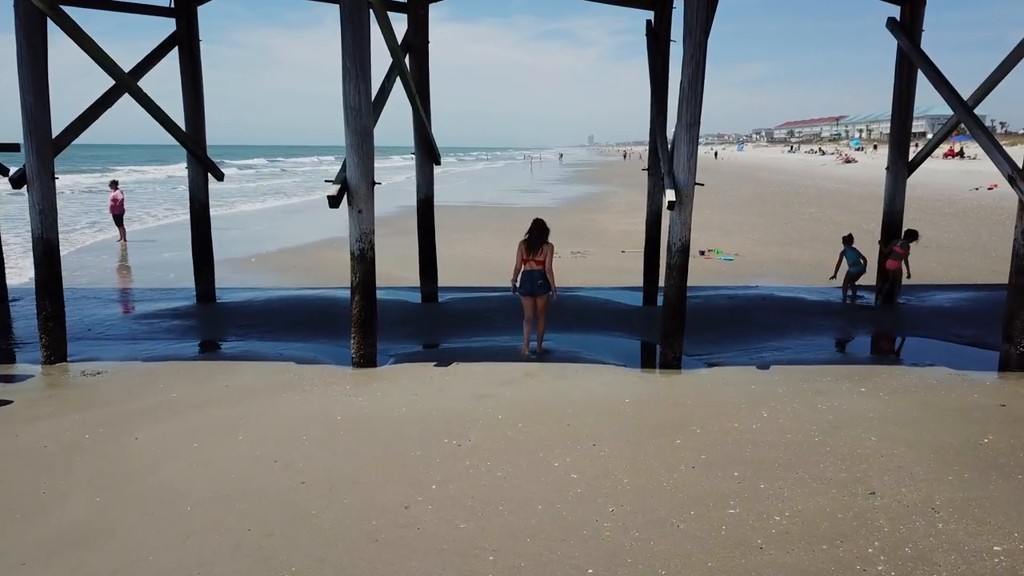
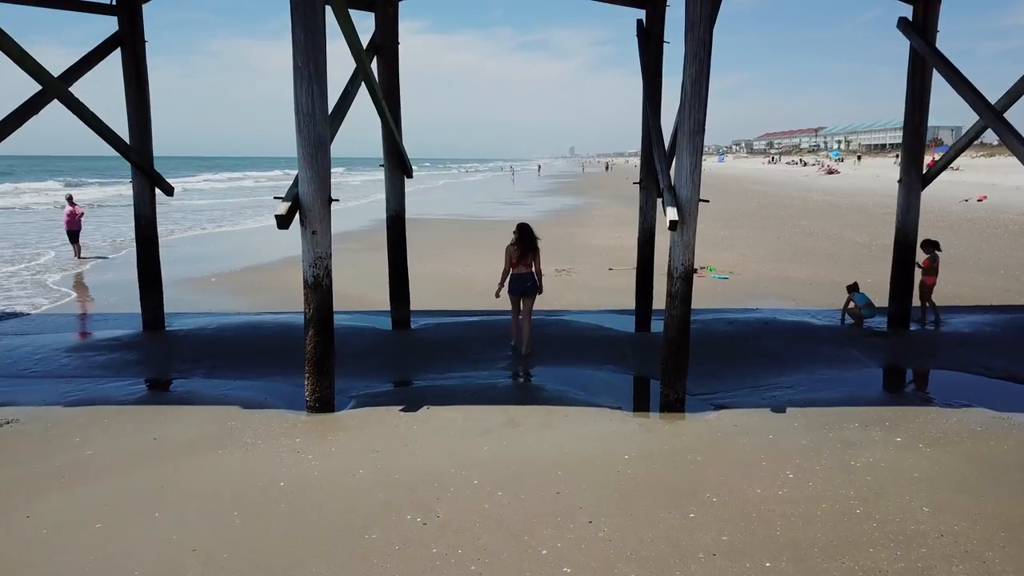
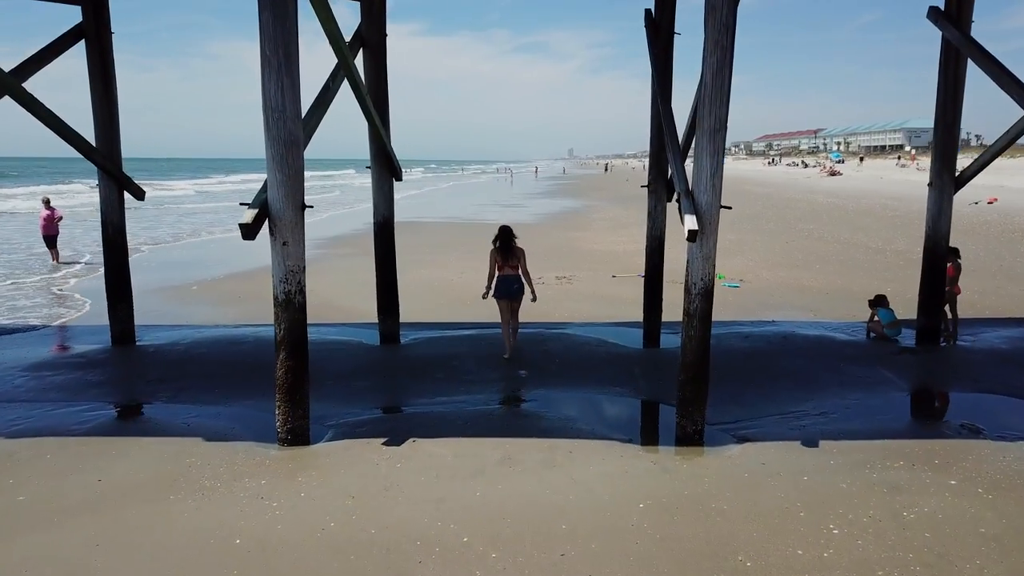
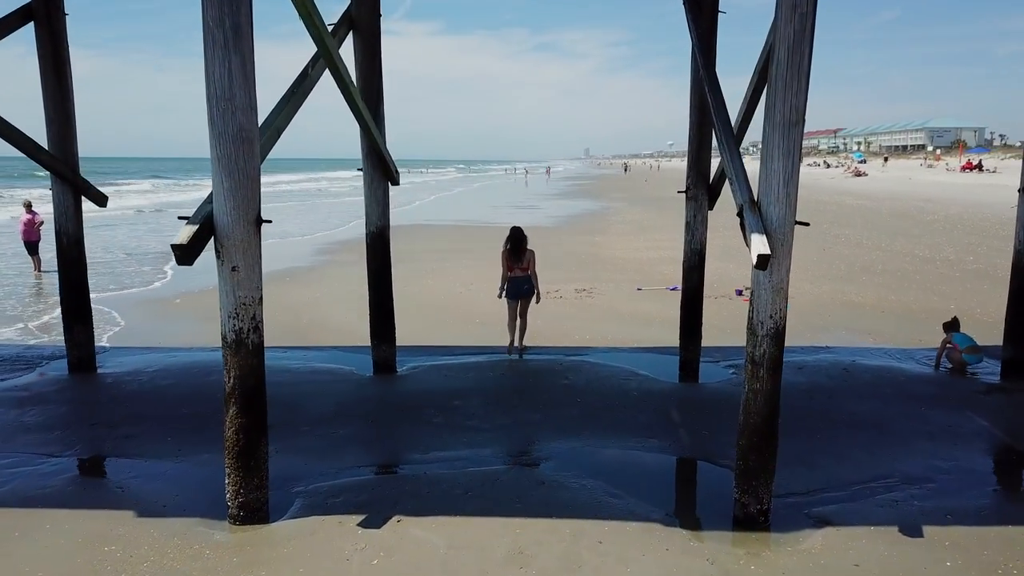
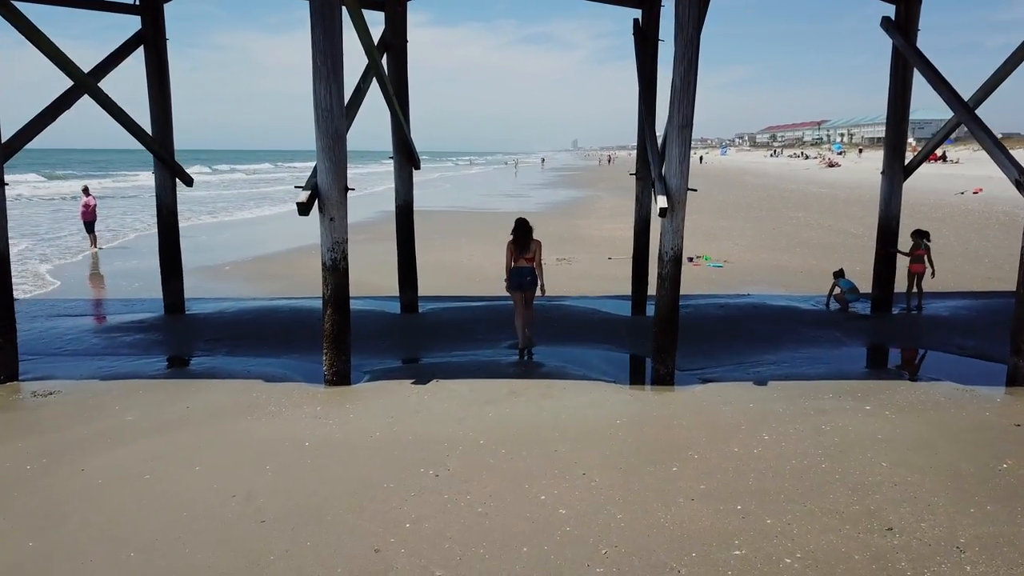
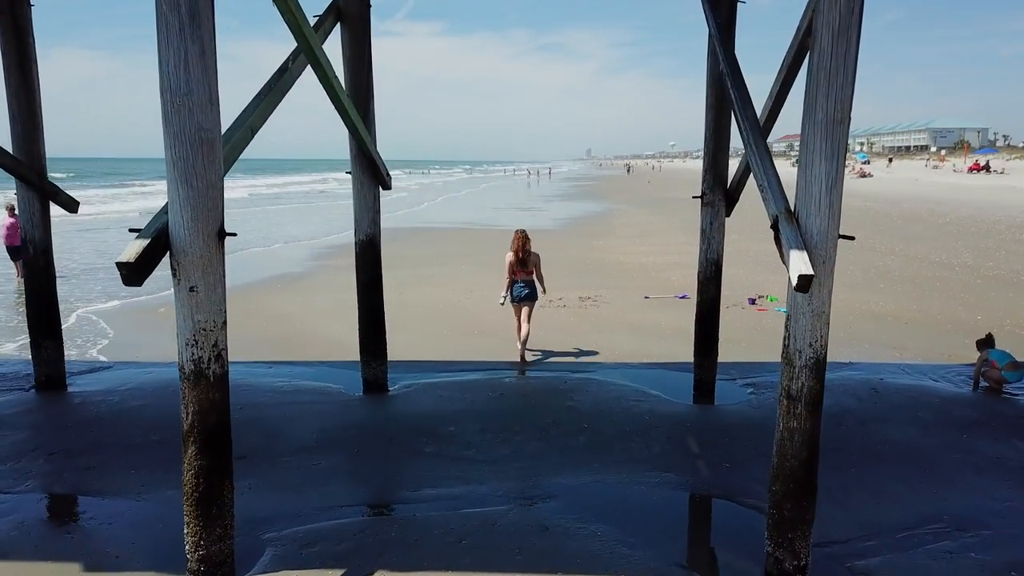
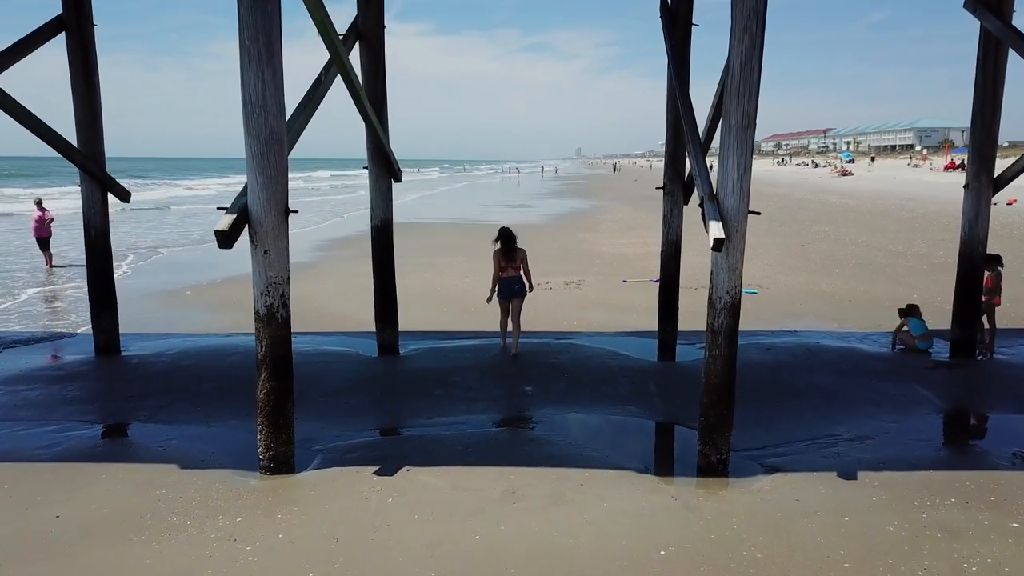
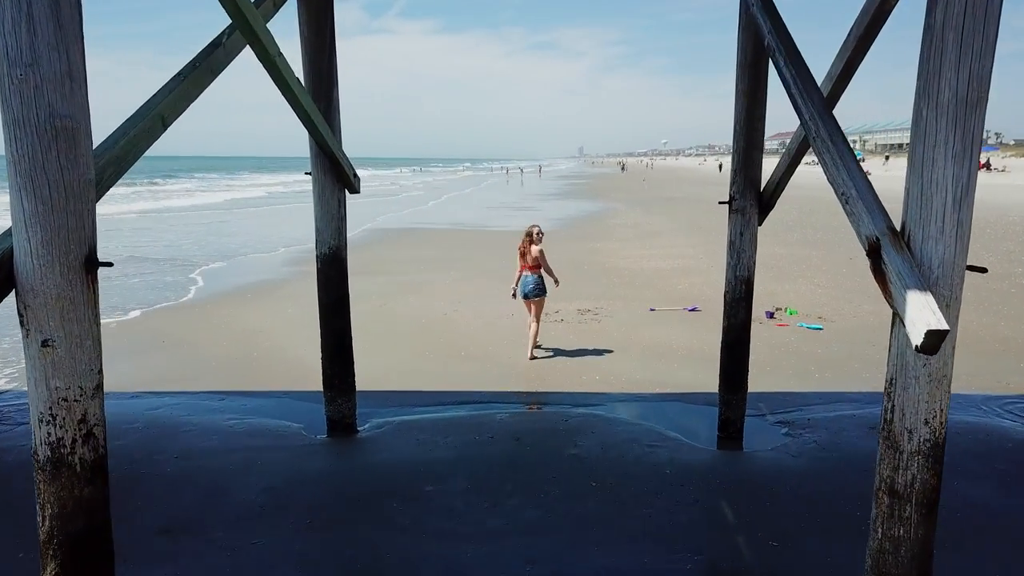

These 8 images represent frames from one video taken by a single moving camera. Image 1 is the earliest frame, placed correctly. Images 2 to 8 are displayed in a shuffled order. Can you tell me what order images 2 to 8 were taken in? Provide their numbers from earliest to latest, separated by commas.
5, 2, 3, 7, 4, 6, 8
